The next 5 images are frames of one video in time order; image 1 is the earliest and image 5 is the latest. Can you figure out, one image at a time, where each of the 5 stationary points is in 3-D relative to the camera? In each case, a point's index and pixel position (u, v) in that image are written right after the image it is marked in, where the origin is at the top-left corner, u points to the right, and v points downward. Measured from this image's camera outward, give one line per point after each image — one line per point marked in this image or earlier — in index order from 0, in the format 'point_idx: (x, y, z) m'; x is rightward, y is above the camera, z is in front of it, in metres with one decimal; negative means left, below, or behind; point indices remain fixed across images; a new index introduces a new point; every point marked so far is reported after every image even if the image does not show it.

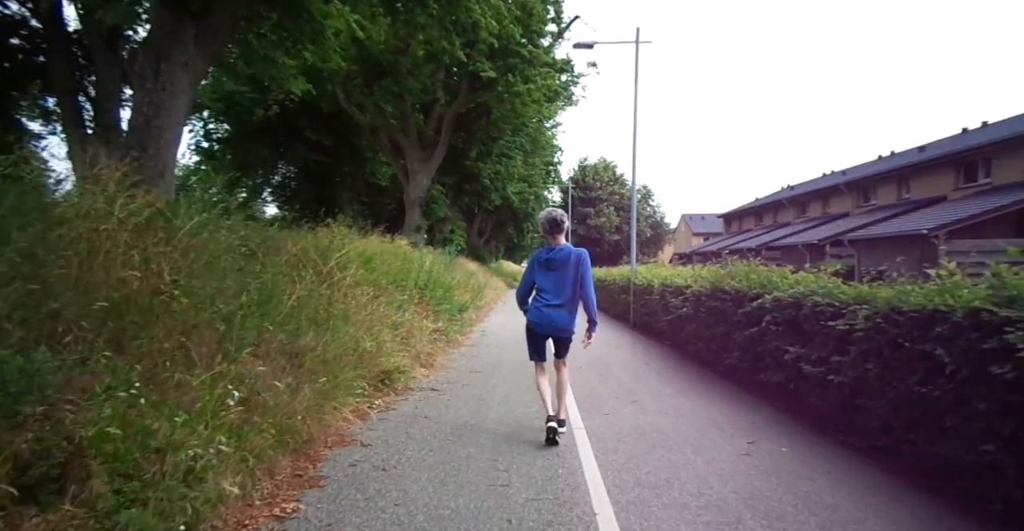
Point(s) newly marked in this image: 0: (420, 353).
0: (-1.5, -1.4, +9.0) m
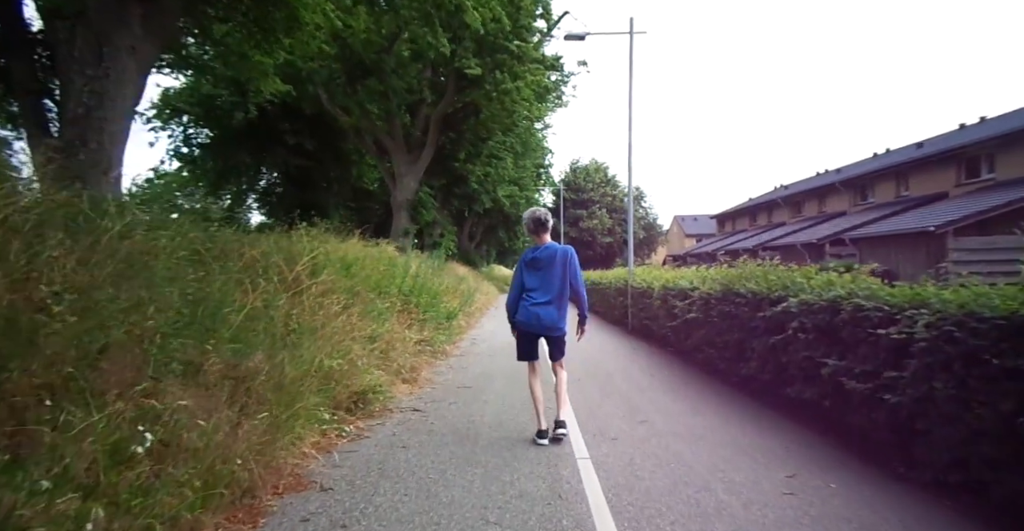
0: (-1.6, -1.5, +8.1) m
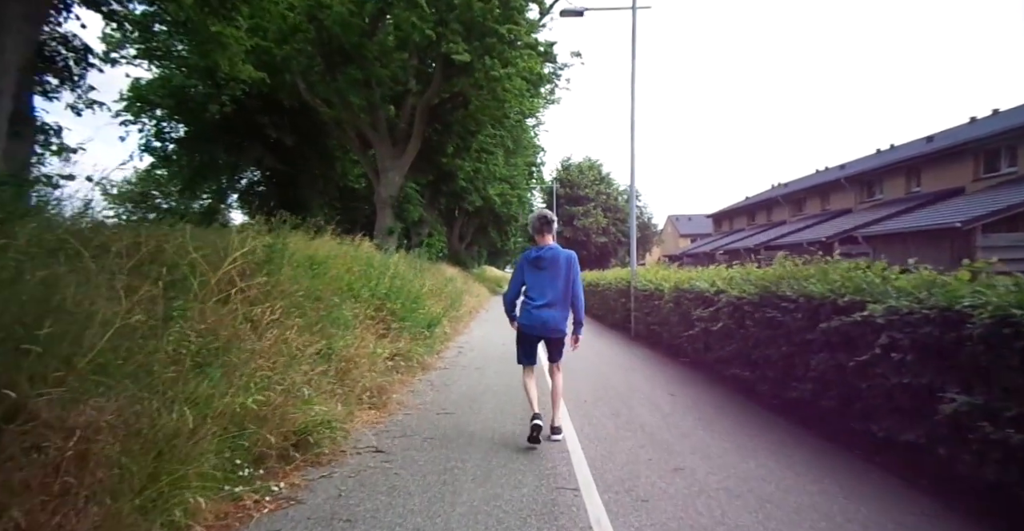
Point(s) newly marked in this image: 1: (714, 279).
0: (-1.7, -1.5, +6.6) m
1: (+3.3, -0.2, +9.1) m
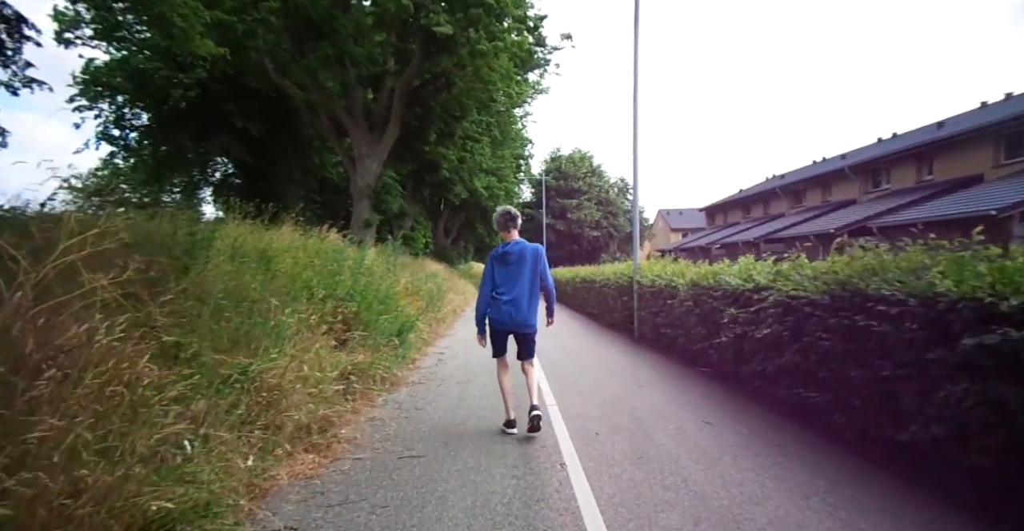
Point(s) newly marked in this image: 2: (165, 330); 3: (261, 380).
0: (-1.8, -1.4, +4.8) m
1: (+3.1, -0.1, +7.4) m
2: (-2.4, -0.5, +4.1) m
3: (-2.1, -1.0, +4.6) m
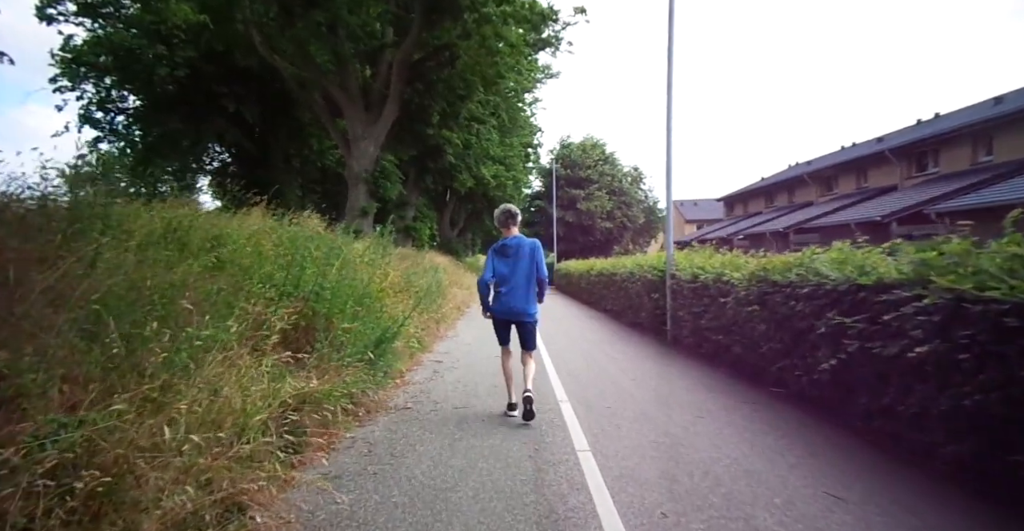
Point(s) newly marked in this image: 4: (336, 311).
0: (-1.7, -1.3, +2.8) m
1: (+3.3, 0.0, +5.4) m
2: (-2.3, -0.4, +2.1) m
3: (-2.0, -0.9, +2.7) m
4: (-2.2, -0.5, +7.0) m
